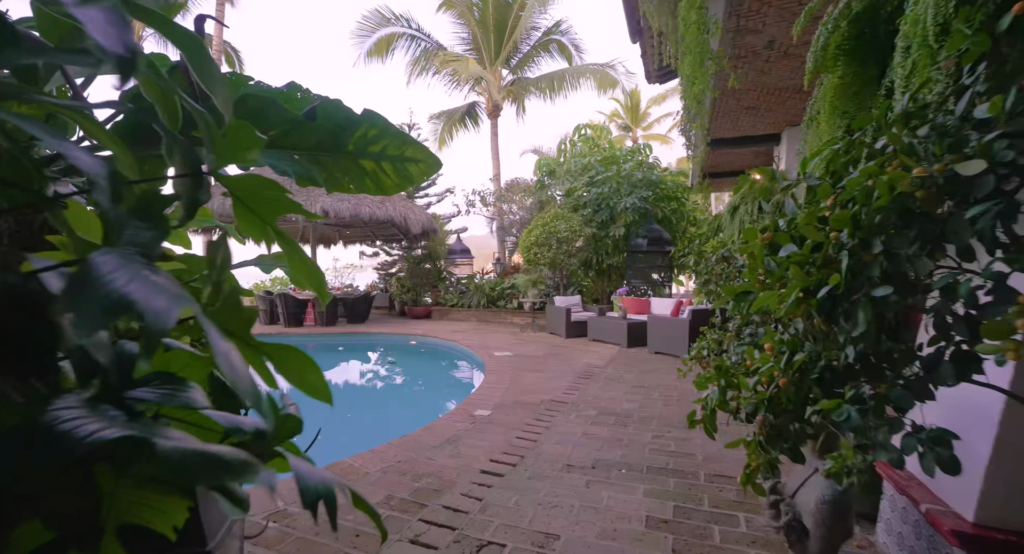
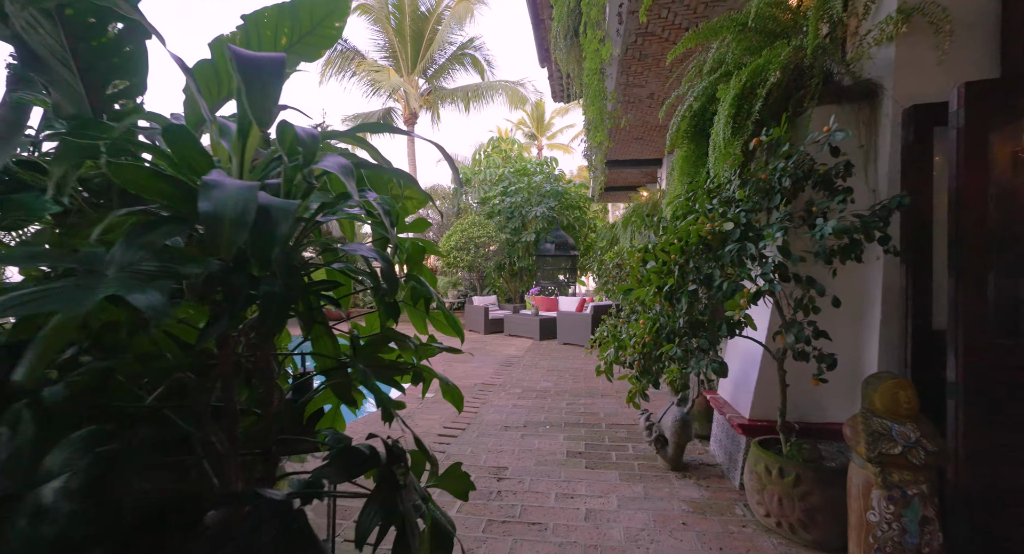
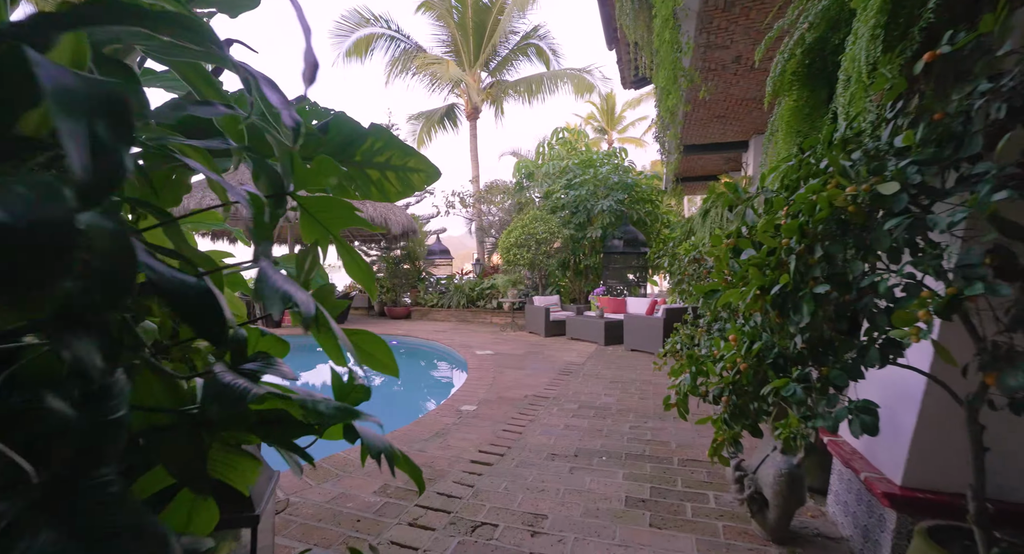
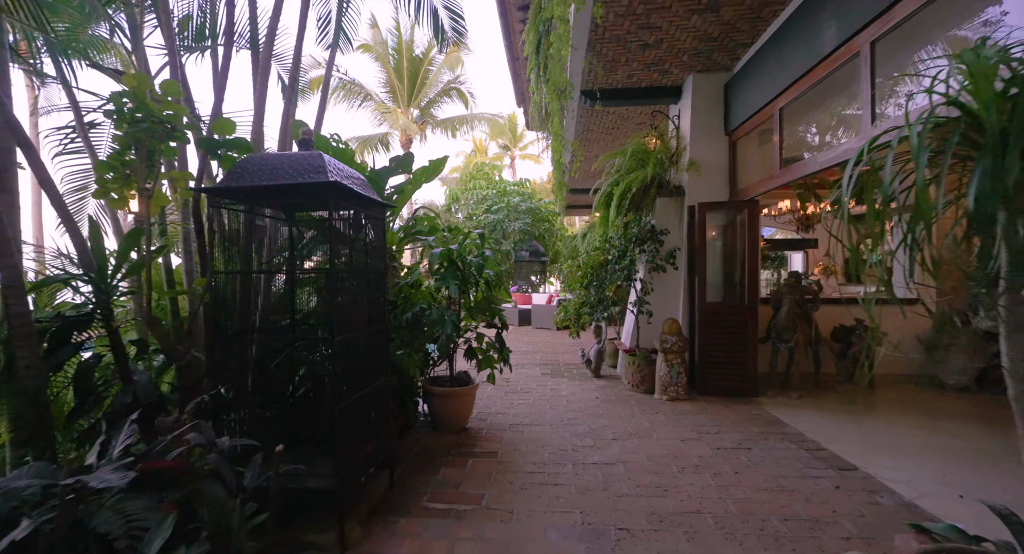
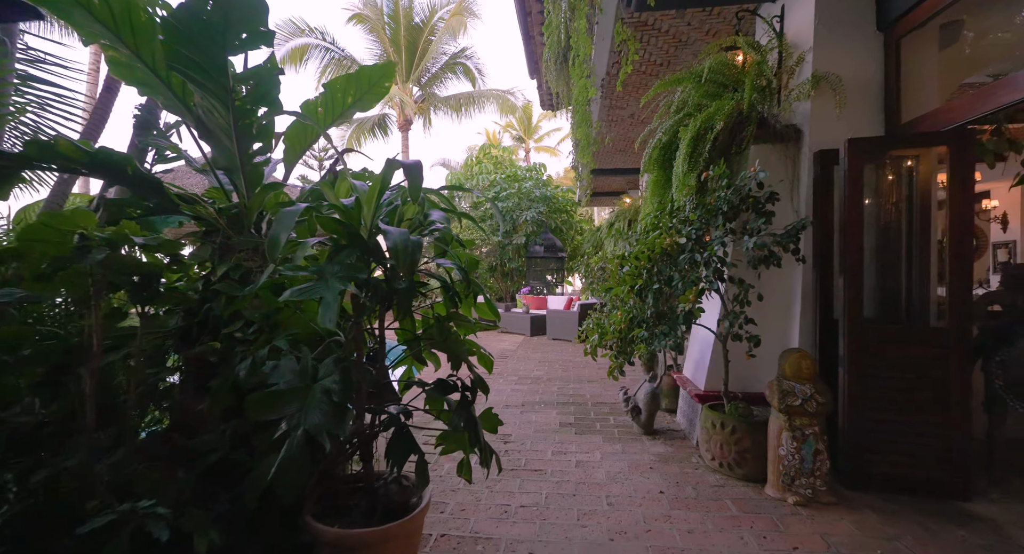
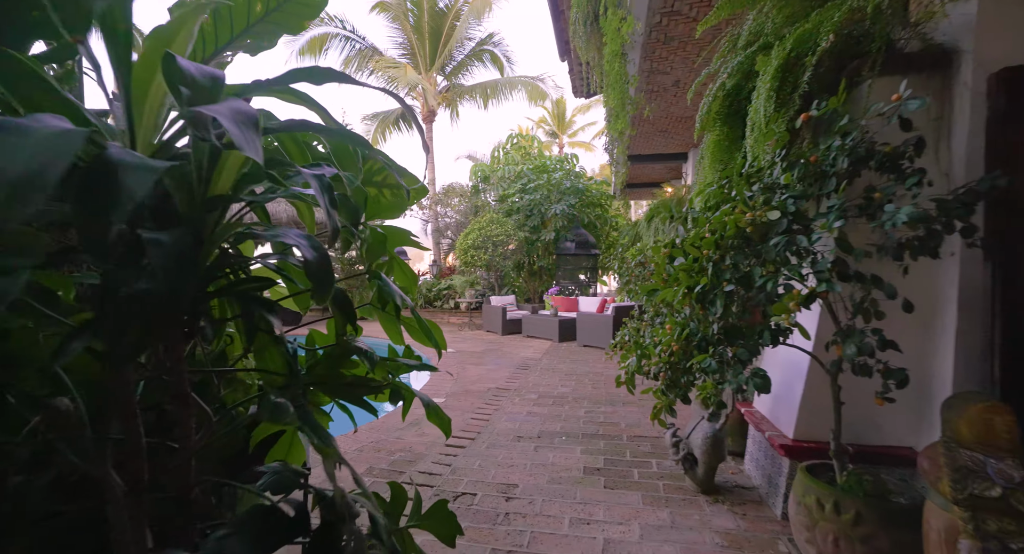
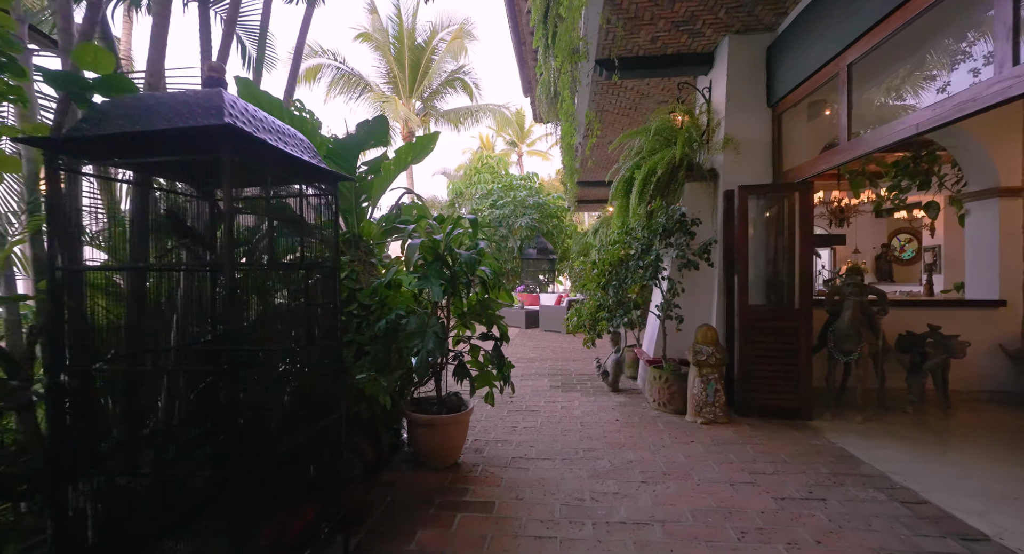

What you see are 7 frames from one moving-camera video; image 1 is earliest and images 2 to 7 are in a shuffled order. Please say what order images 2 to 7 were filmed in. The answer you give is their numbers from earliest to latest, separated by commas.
3, 6, 2, 5, 7, 4
